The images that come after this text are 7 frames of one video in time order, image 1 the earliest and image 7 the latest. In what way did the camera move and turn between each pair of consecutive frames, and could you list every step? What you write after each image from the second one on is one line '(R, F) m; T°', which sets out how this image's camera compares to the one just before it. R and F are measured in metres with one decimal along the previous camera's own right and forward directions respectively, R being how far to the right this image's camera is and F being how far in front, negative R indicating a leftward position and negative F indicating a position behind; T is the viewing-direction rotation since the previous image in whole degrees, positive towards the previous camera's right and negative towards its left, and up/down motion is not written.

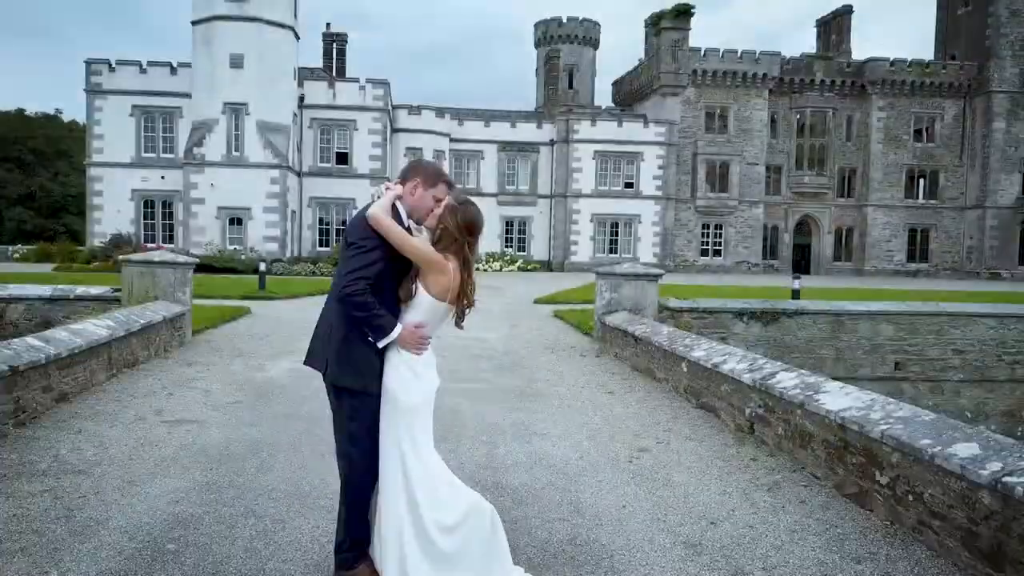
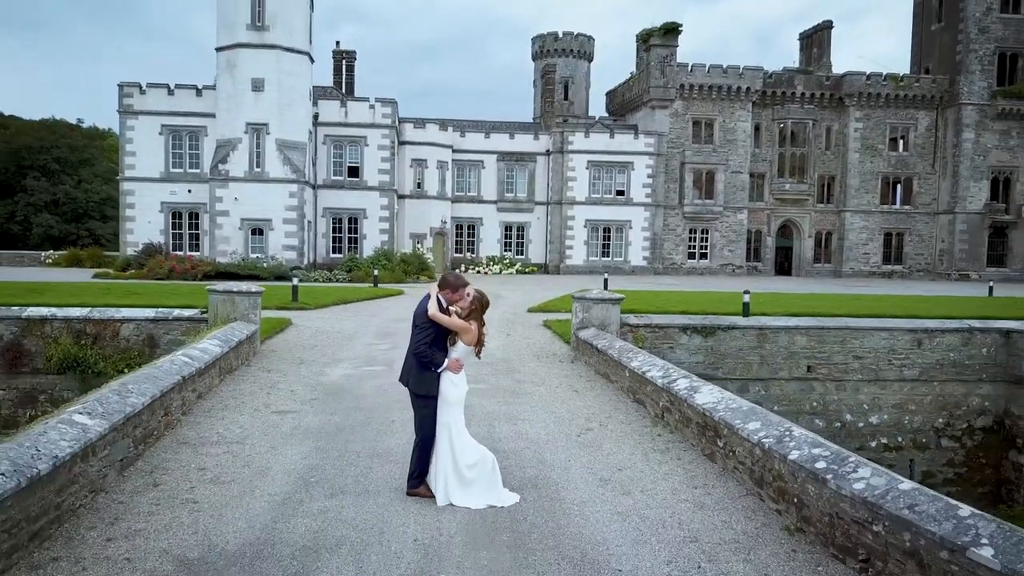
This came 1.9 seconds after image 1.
(+0.1, -2.2) m; 0°
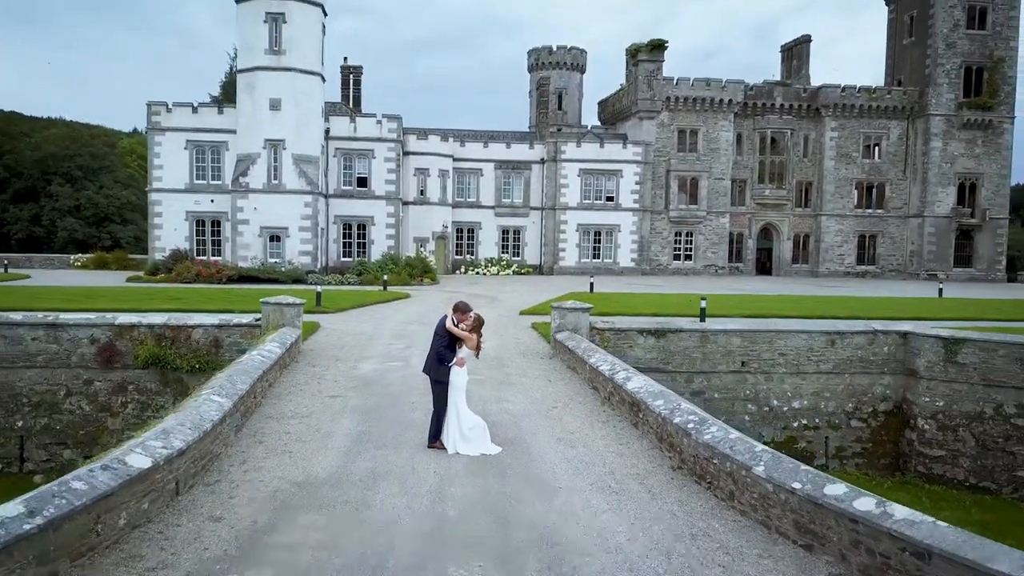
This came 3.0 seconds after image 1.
(+0.1, -2.4) m; 0°
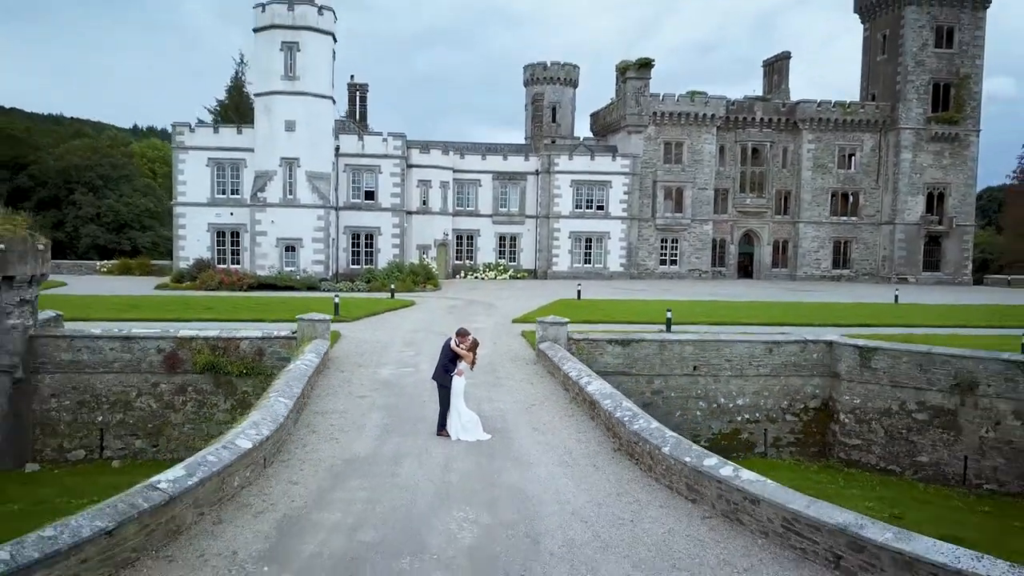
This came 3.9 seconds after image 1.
(+0.2, -2.5) m; 0°
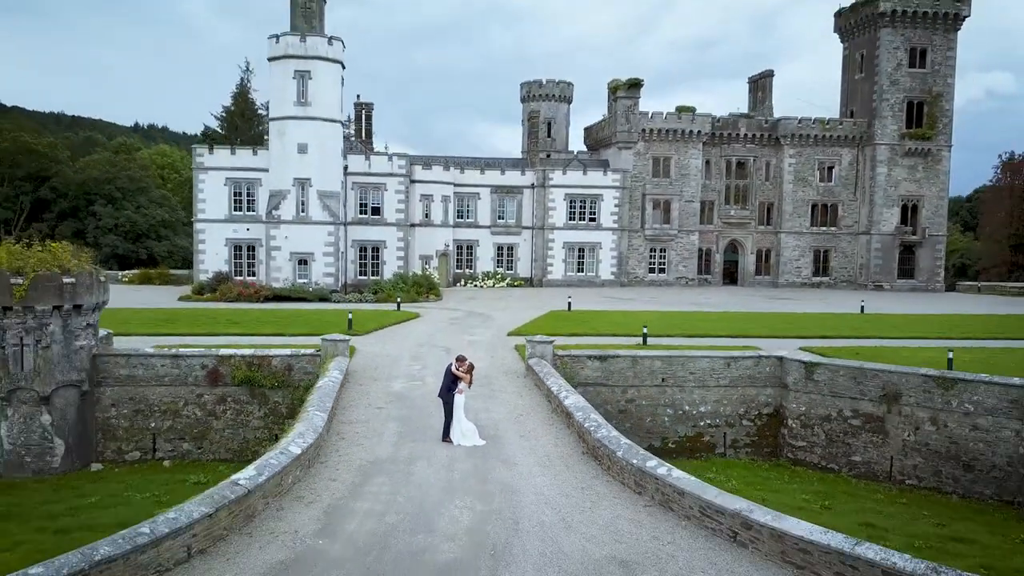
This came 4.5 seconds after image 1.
(+0.1, -2.4) m; 0°
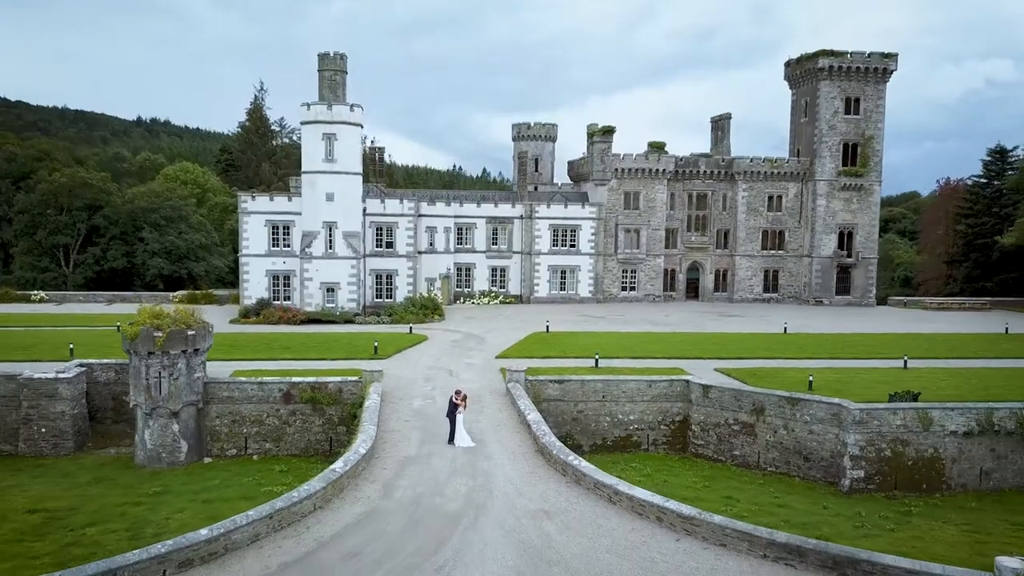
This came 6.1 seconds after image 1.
(+0.5, -7.0) m; 0°
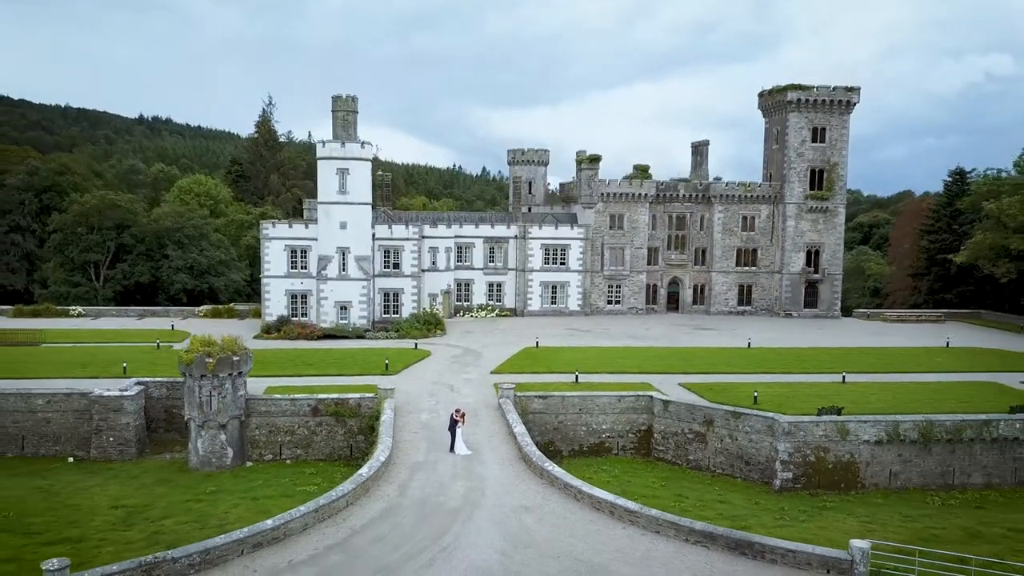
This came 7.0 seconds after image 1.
(+0.3, -4.5) m; 0°
